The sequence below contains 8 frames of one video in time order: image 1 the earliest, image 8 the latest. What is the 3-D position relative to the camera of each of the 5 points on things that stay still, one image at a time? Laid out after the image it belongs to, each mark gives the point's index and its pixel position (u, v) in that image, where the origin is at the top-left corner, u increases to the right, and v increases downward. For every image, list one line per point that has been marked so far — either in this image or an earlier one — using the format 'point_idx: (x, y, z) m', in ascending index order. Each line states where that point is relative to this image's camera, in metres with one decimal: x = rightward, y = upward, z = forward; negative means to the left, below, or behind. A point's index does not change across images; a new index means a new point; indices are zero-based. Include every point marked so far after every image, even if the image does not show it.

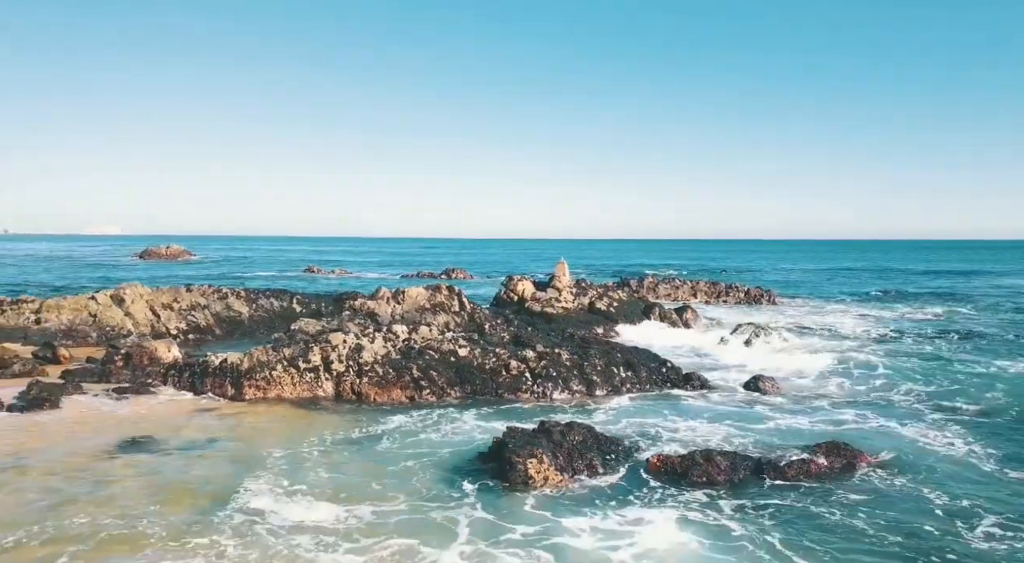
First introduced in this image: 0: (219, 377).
0: (-7.9, -2.6, +18.3) m
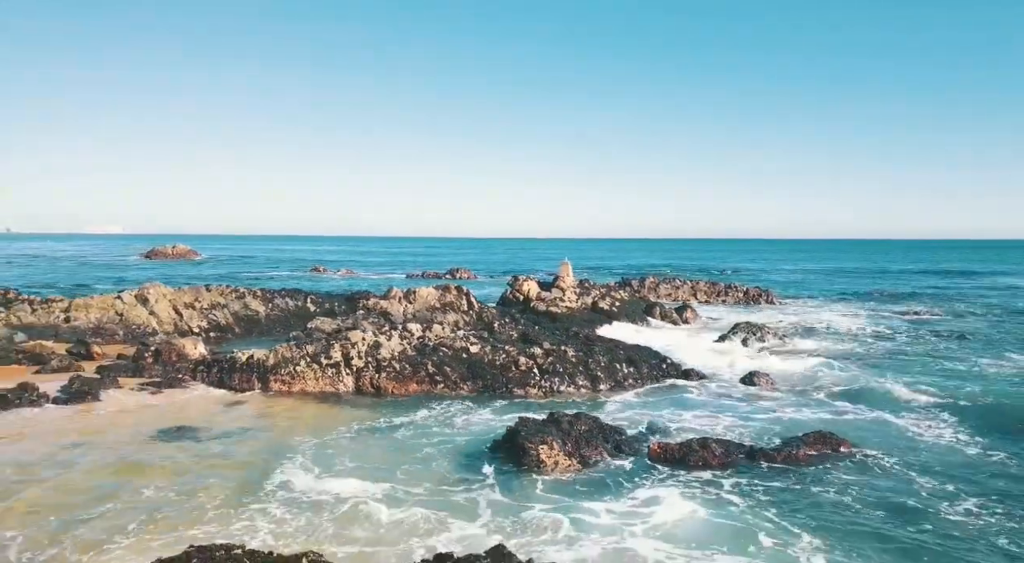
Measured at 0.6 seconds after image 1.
0: (-7.7, -2.6, +19.5) m
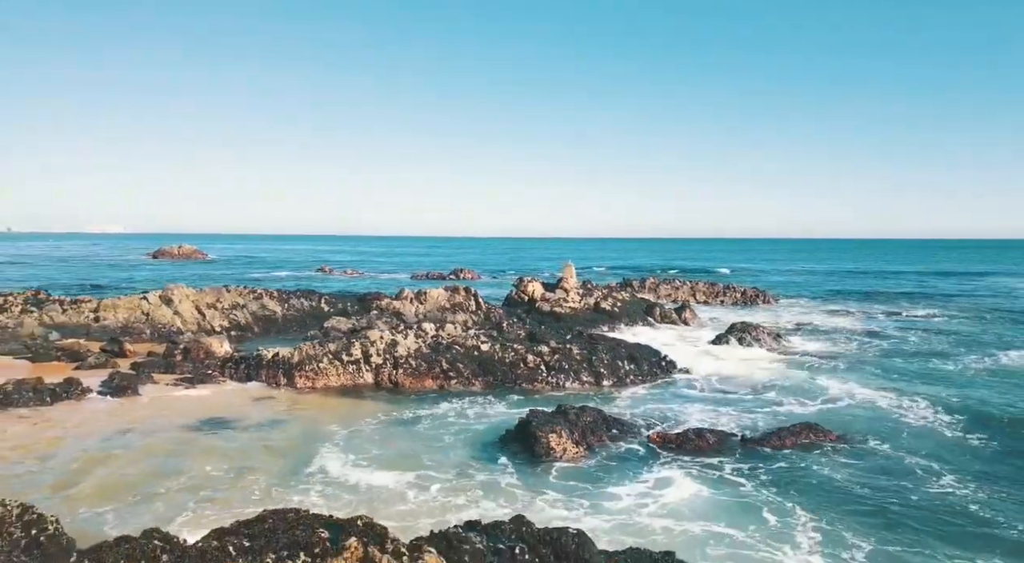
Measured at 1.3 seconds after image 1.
0: (-7.4, -2.7, +20.9) m
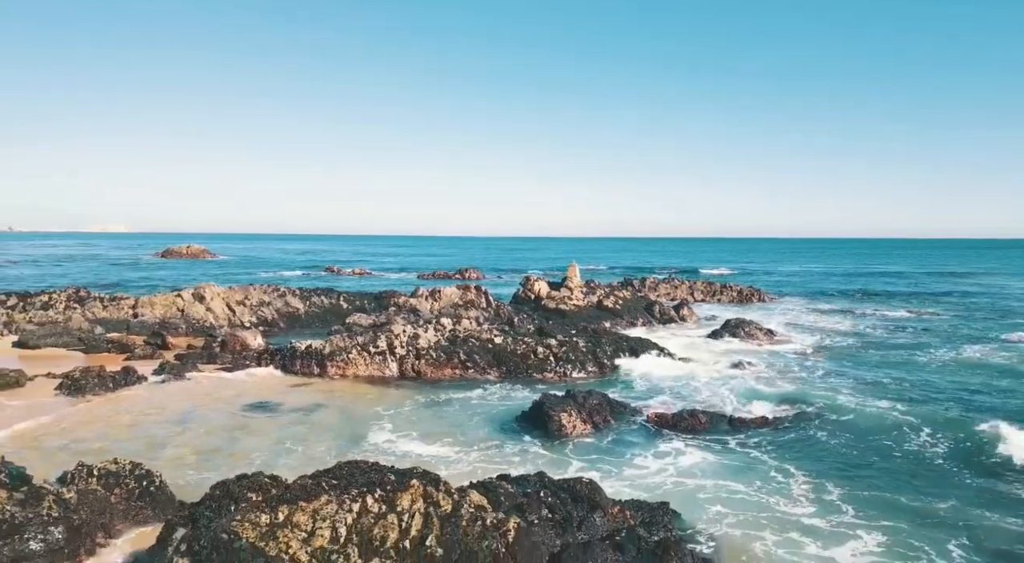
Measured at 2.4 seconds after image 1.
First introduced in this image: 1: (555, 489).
0: (-7.0, -2.6, +23.0) m
1: (+0.7, -3.2, +10.6) m
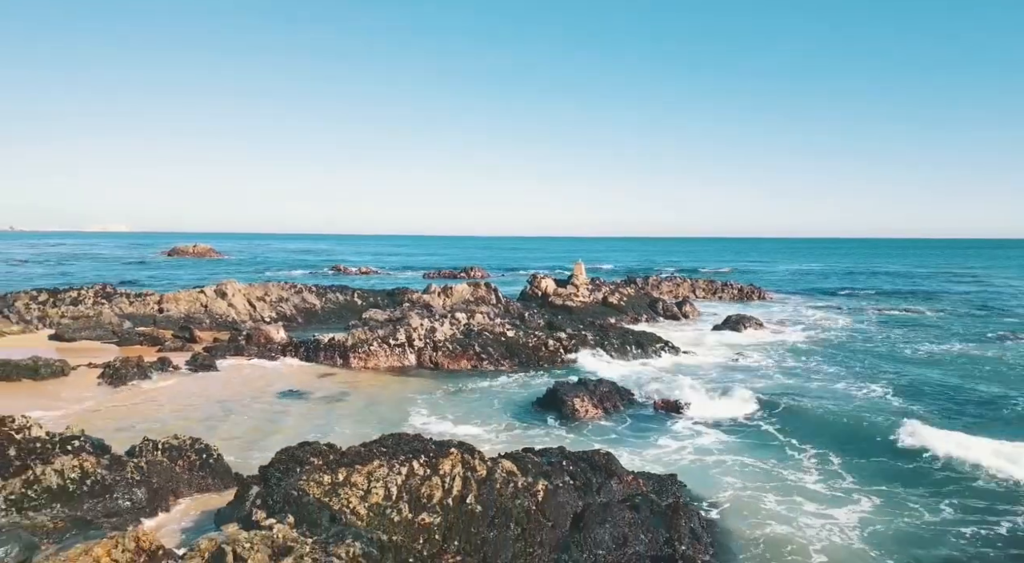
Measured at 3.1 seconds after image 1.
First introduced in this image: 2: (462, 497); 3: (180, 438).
0: (-6.5, -2.5, +24.2) m
1: (+1.1, -3.1, +11.8) m
2: (-0.7, -3.2, +10.0) m
3: (-6.3, -3.0, +12.9) m
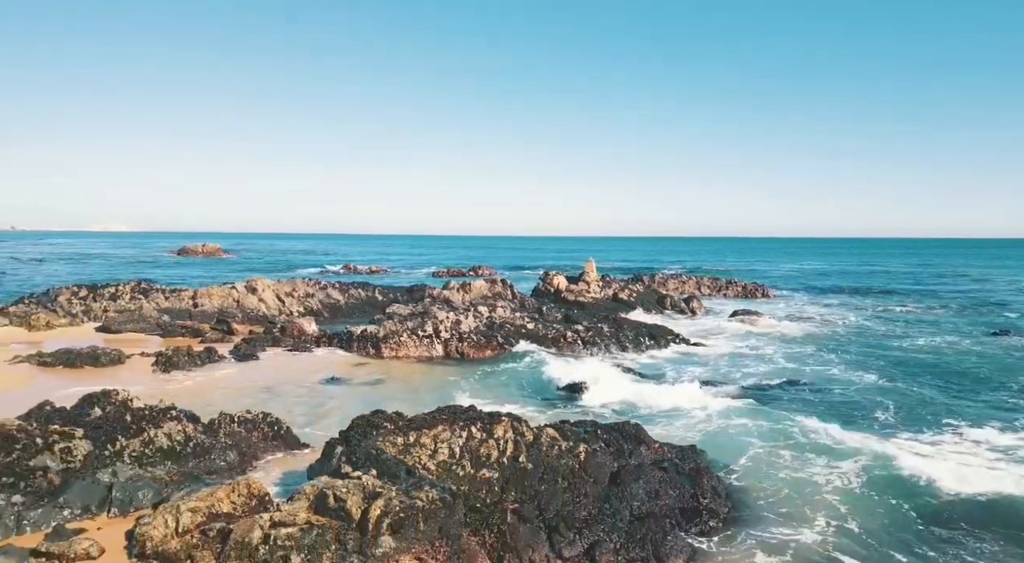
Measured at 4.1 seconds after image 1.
0: (-5.7, -2.3, +25.8) m
1: (+1.9, -2.9, +13.4) m
2: (+0.1, -3.0, +11.5) m
3: (-5.5, -2.8, +14.4) m
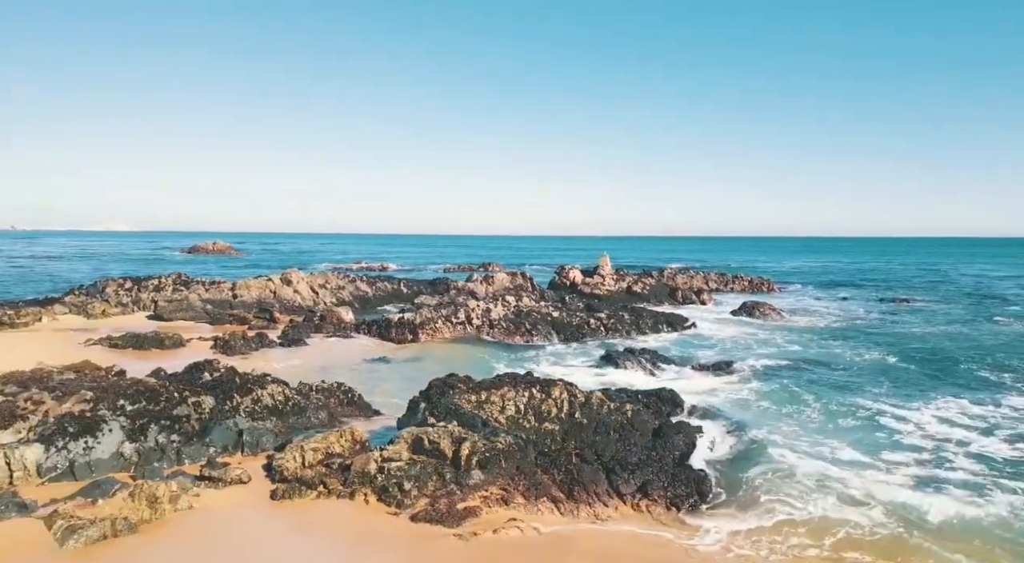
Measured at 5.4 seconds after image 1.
0: (-4.6, -1.9, +27.6) m
1: (+3.1, -2.5, +15.2) m
2: (+1.2, -2.6, +13.4) m
3: (-4.4, -2.4, +16.3) m
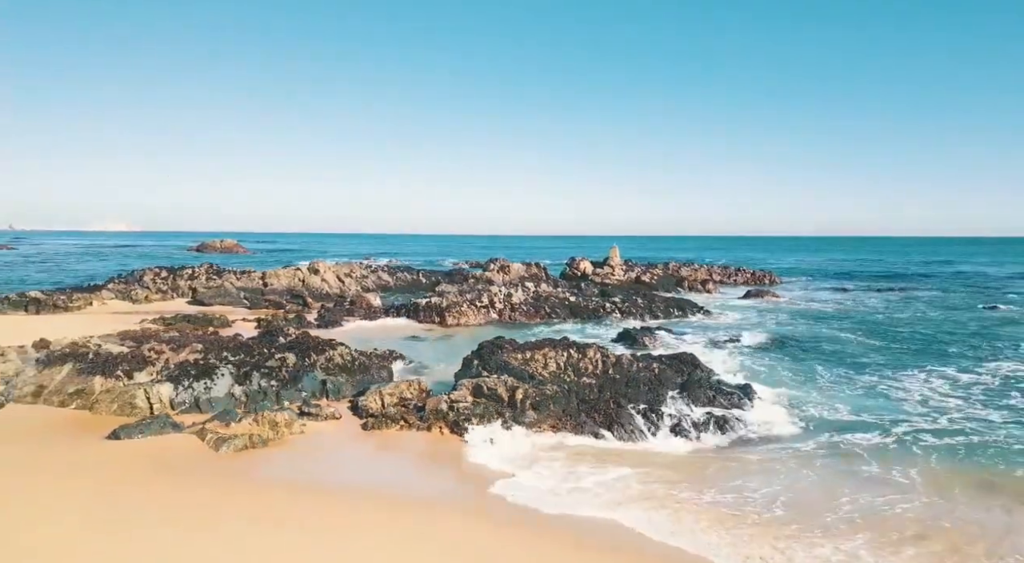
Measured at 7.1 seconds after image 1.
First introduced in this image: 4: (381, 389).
0: (-3.7, -1.3, +29.4) m
1: (+4.0, -1.9, +17.0) m
2: (+2.1, -2.0, +15.2) m
3: (-3.5, -1.8, +18.1) m
4: (-2.5, -2.0, +12.8) m
